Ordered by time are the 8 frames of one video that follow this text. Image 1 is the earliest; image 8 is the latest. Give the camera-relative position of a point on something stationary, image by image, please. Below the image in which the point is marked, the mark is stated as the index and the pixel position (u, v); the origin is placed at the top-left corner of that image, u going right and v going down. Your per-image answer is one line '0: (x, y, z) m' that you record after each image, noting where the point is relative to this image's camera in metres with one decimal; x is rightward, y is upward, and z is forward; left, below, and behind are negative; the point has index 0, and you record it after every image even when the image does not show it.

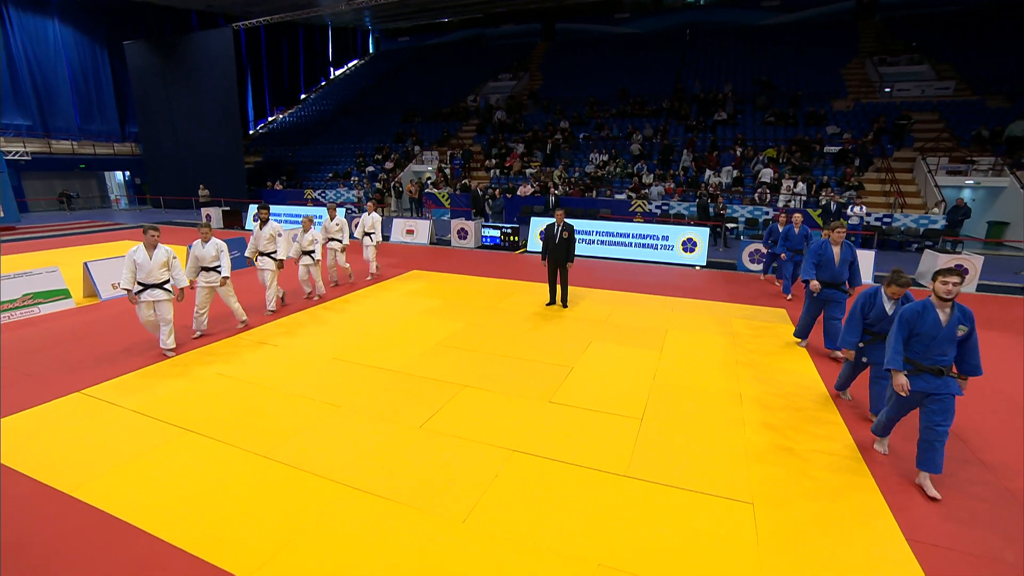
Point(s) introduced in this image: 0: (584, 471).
0: (+0.8, -1.7, +4.7) m
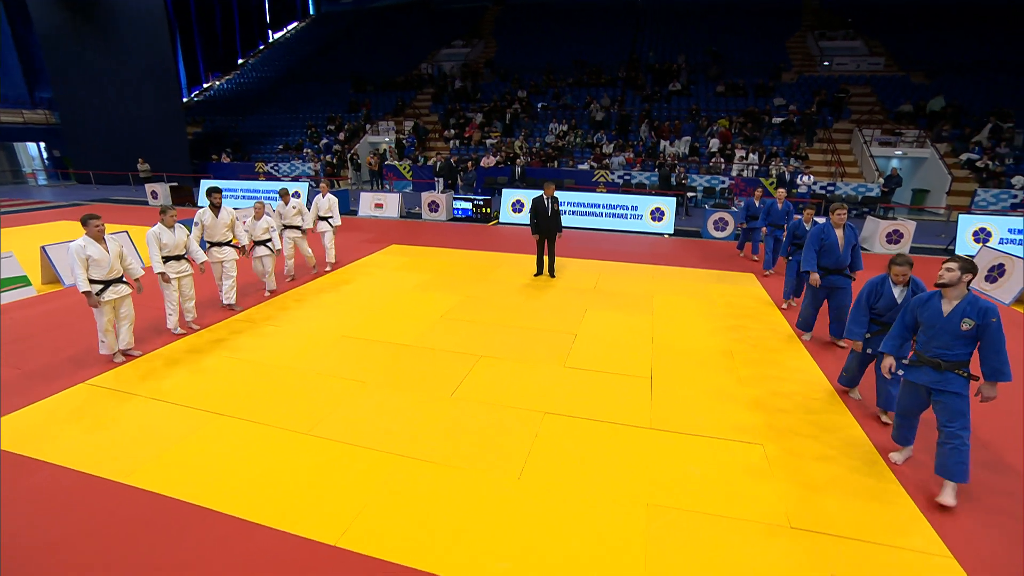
0: (+1.1, -1.4, +5.2) m
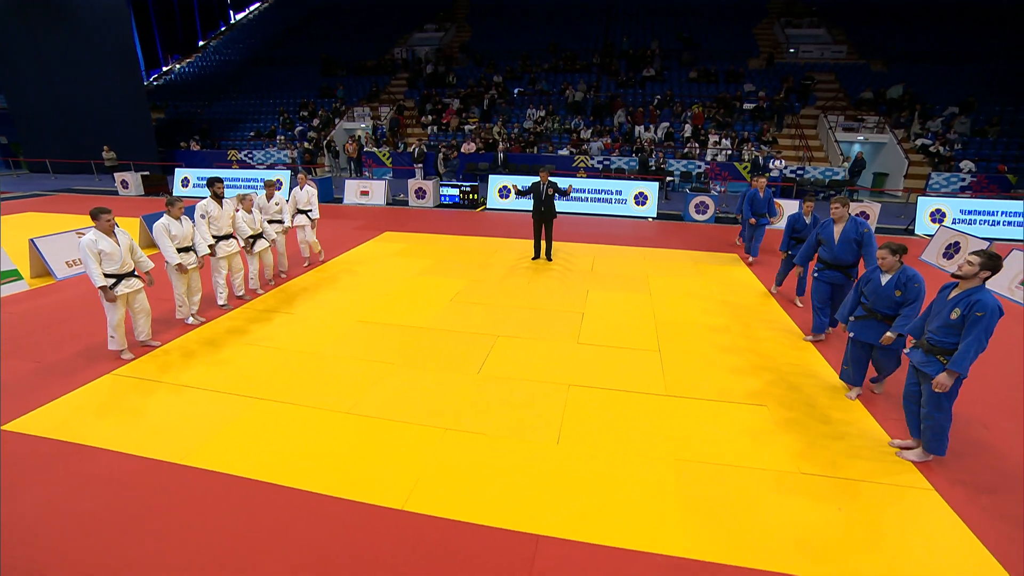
0: (+1.4, -1.2, +5.6) m
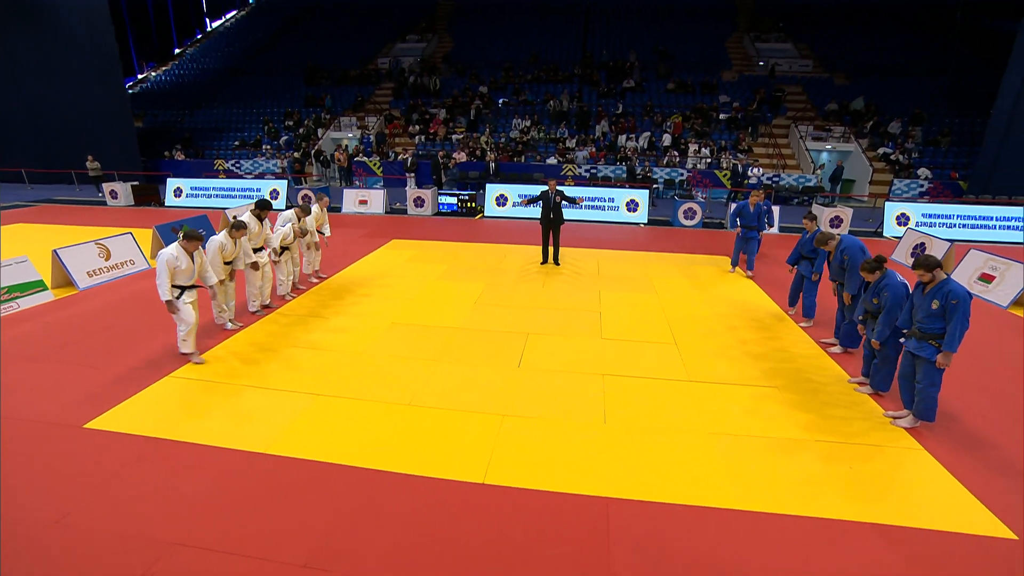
0: (+1.9, -1.2, +6.3) m
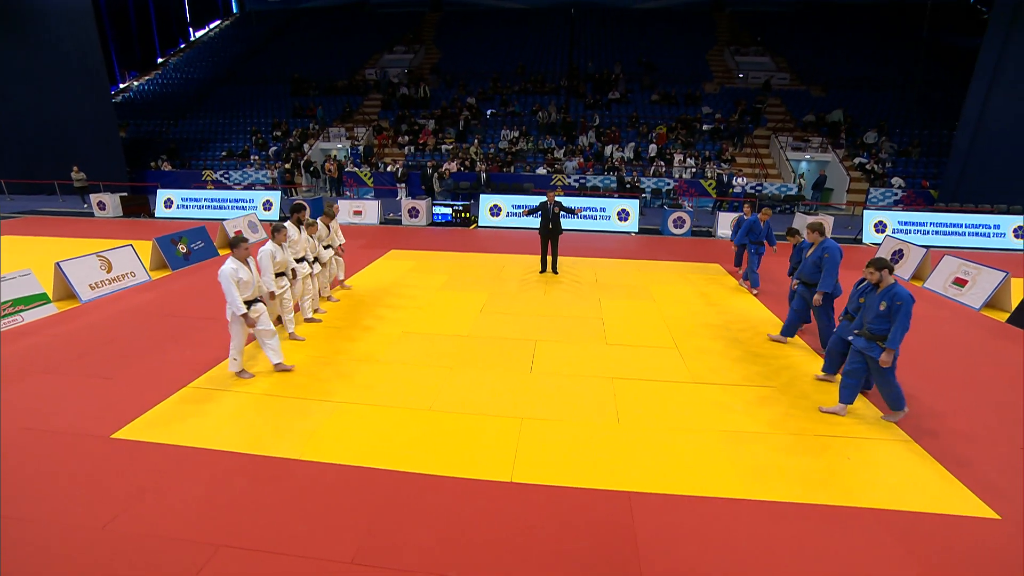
0: (+2.1, -1.3, +6.6) m
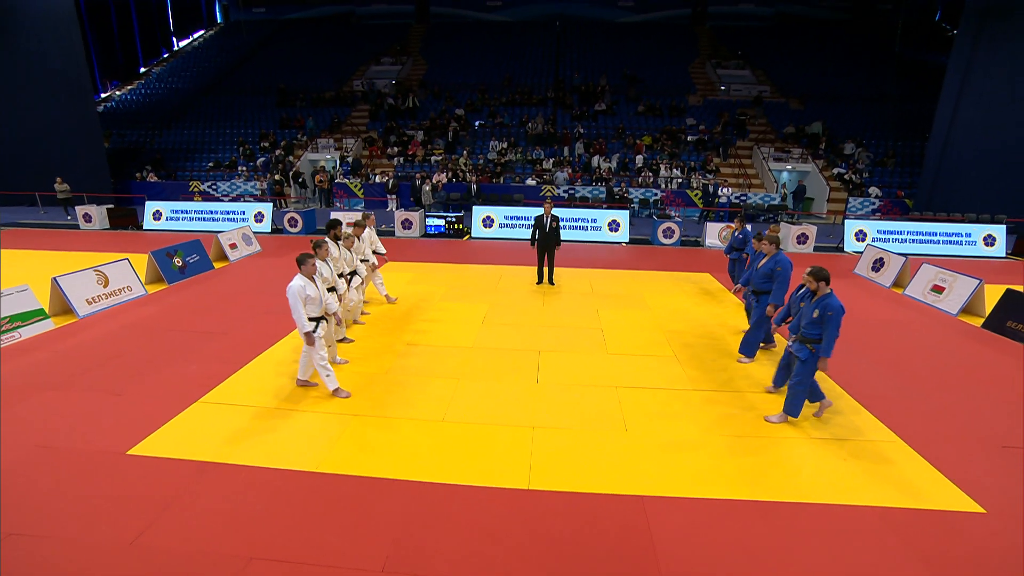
0: (+2.2, -1.4, +6.9) m
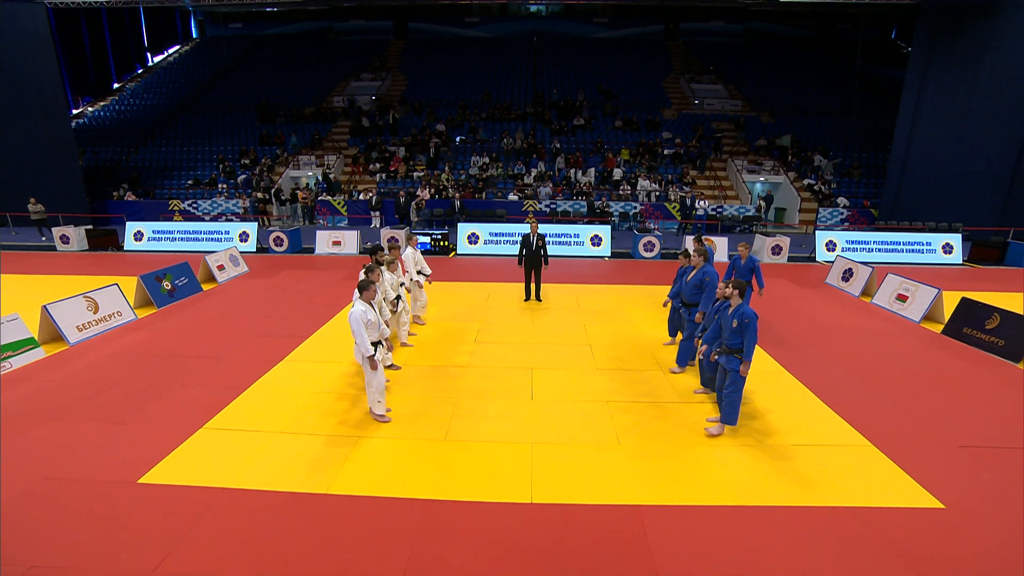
0: (+2.1, -1.7, +7.3) m
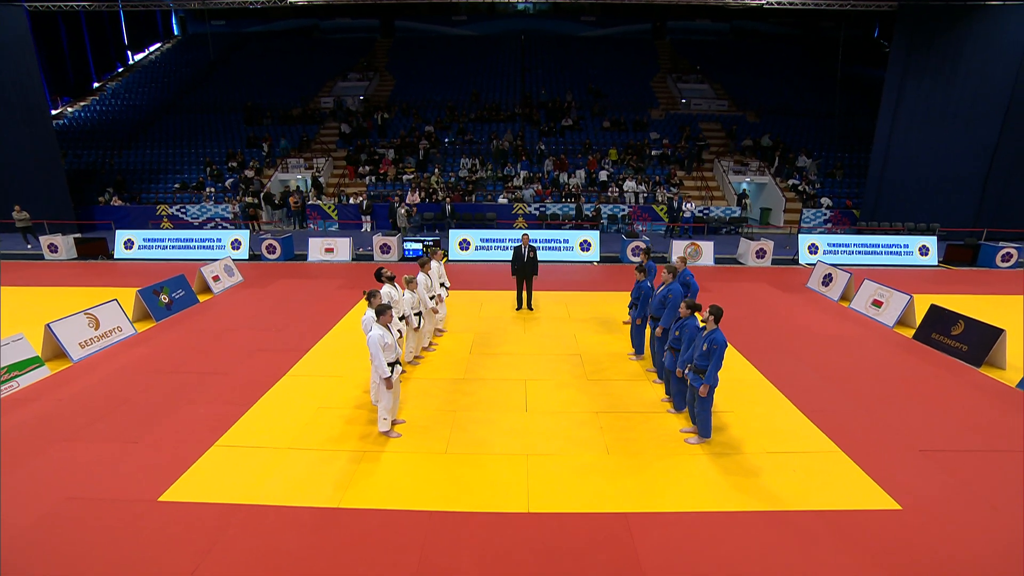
0: (+2.0, -2.0, +7.7) m
